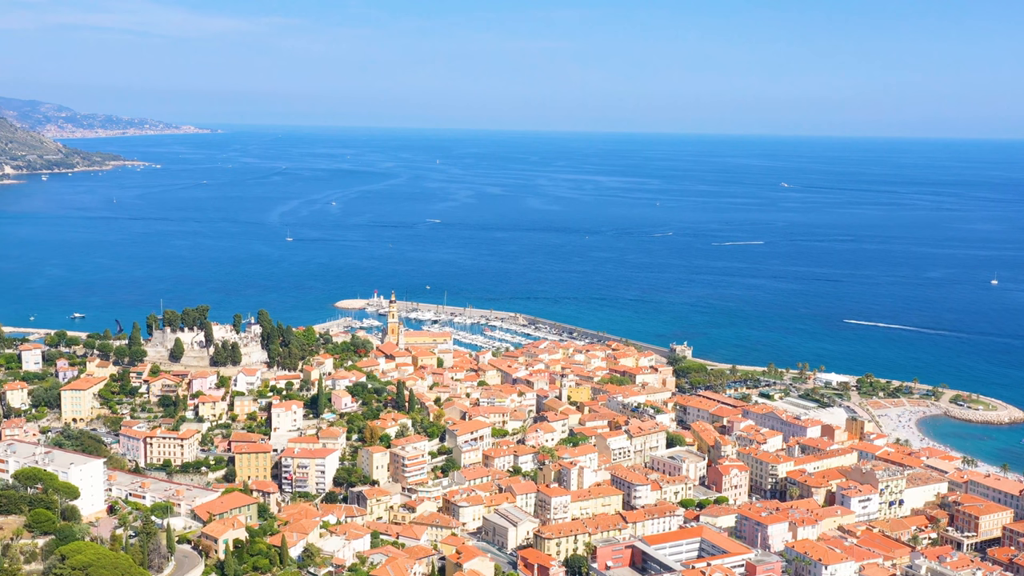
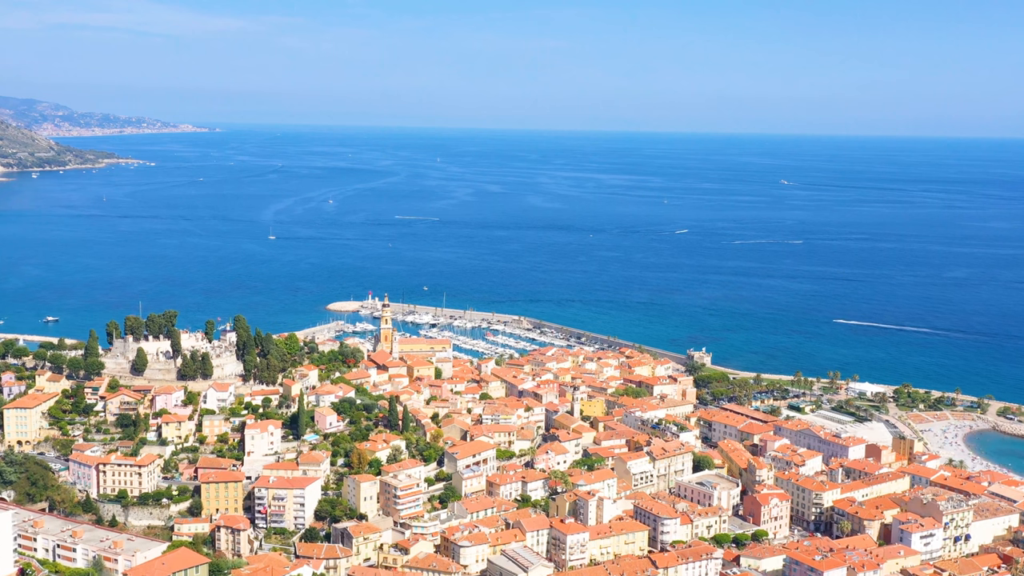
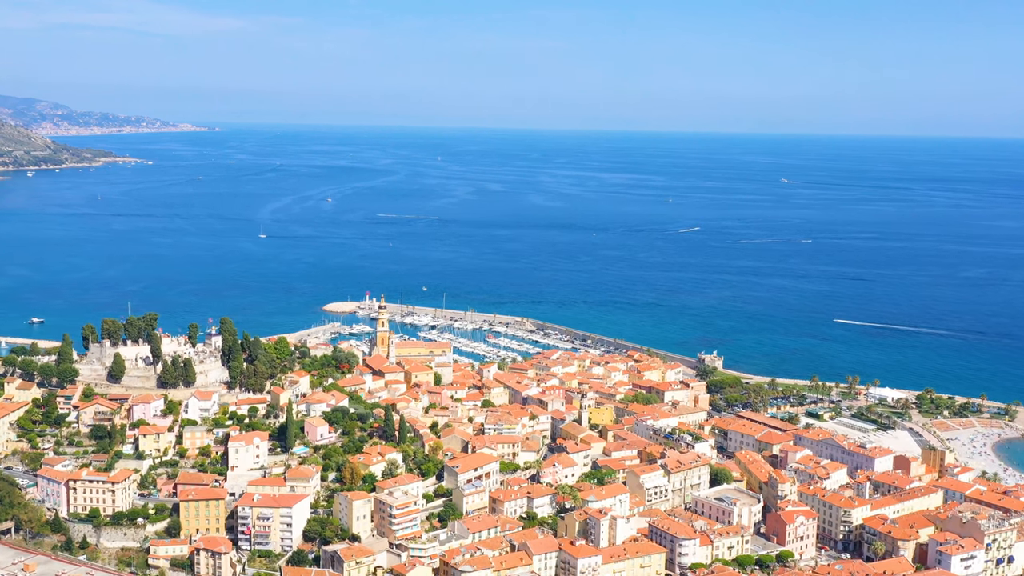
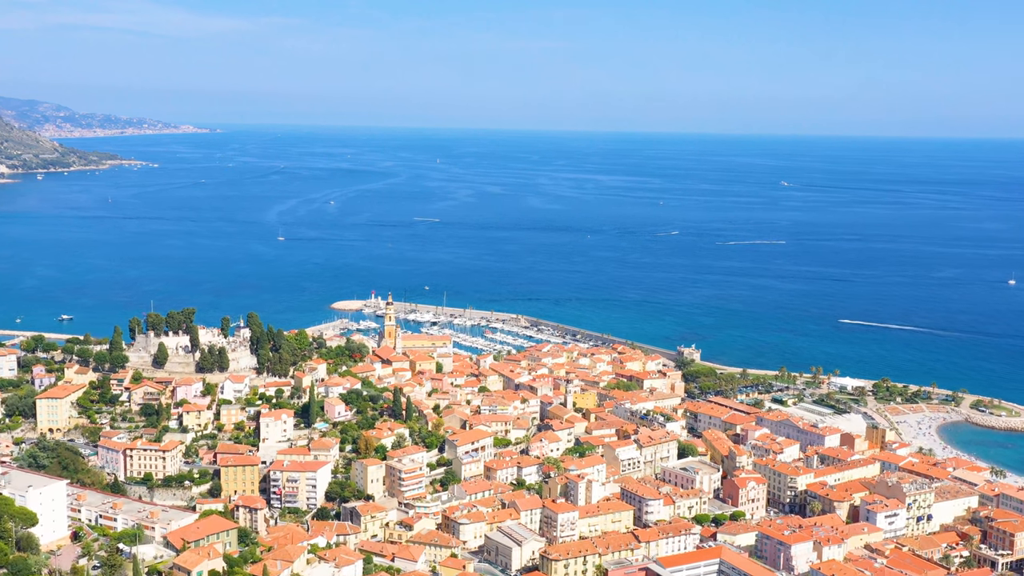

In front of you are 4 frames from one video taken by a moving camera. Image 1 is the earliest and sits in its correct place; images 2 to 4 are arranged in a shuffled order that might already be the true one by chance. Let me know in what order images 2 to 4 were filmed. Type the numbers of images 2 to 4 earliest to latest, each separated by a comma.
4, 2, 3
